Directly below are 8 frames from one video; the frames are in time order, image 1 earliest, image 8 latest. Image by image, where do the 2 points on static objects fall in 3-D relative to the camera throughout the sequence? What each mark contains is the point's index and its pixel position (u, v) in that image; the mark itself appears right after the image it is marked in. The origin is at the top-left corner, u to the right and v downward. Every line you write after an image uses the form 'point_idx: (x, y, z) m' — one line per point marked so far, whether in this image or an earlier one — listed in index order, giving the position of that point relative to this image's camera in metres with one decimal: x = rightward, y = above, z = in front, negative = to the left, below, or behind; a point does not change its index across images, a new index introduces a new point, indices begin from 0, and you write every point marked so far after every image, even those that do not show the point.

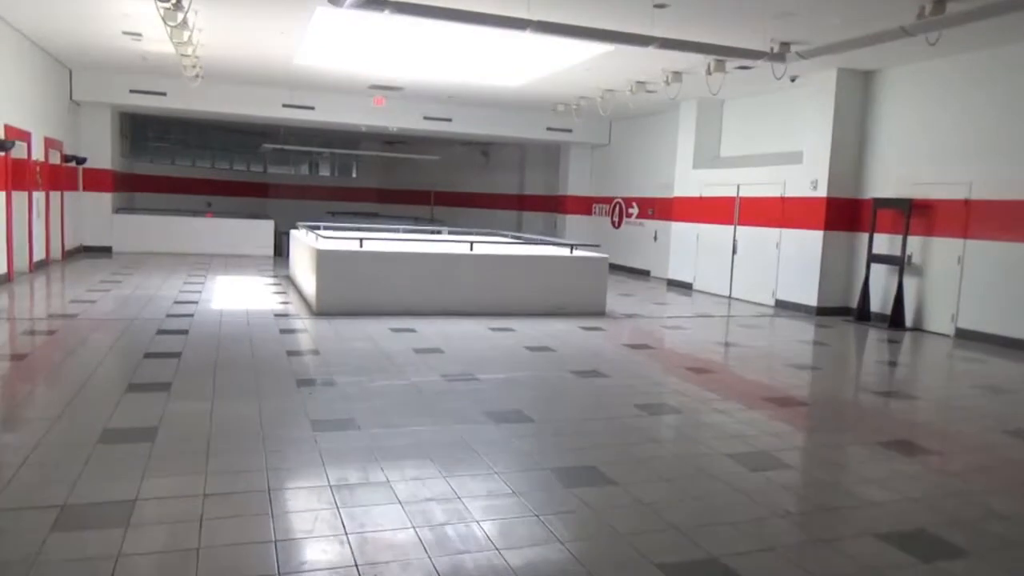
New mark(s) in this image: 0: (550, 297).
0: (+0.5, -0.1, +9.2) m
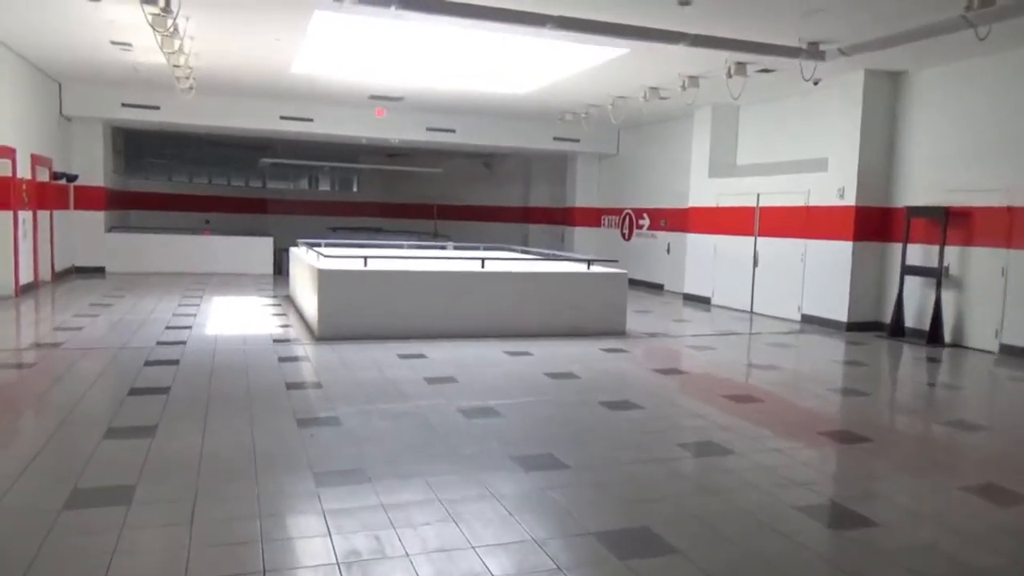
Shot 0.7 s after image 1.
0: (+0.6, -0.3, +8.7) m
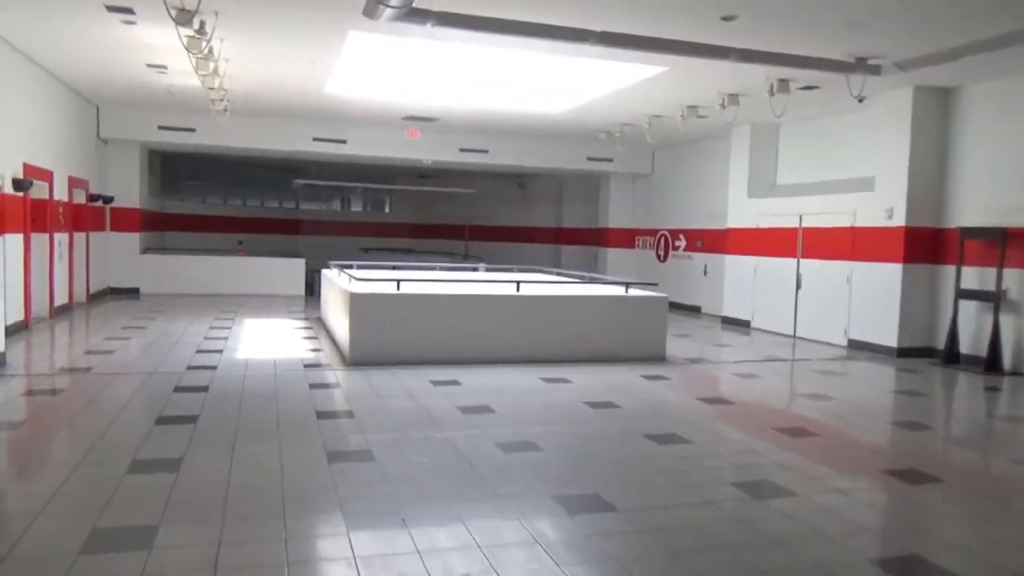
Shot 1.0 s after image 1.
0: (+1.0, -0.6, +8.4) m
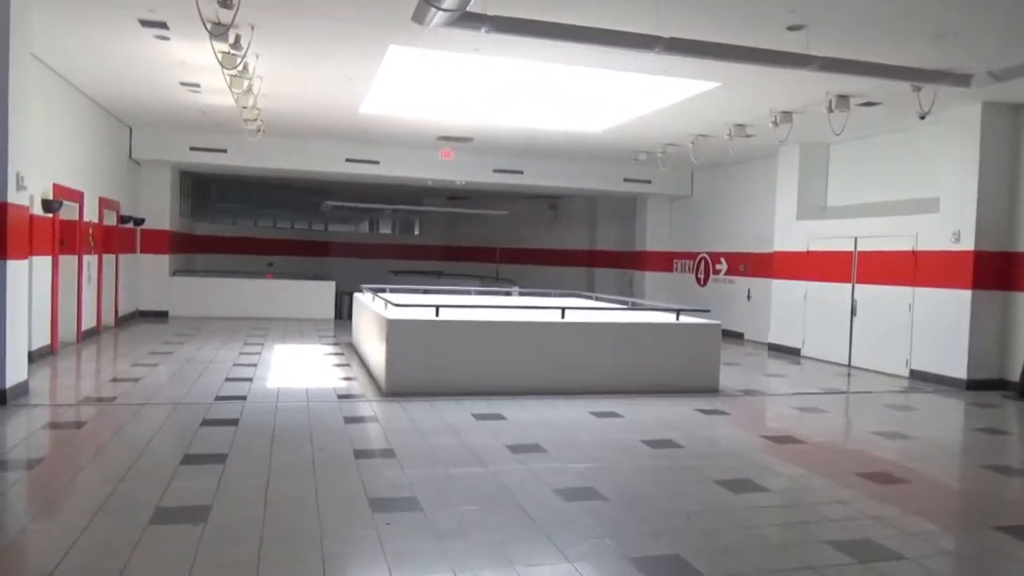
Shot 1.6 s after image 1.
0: (+1.5, -0.8, +7.9) m
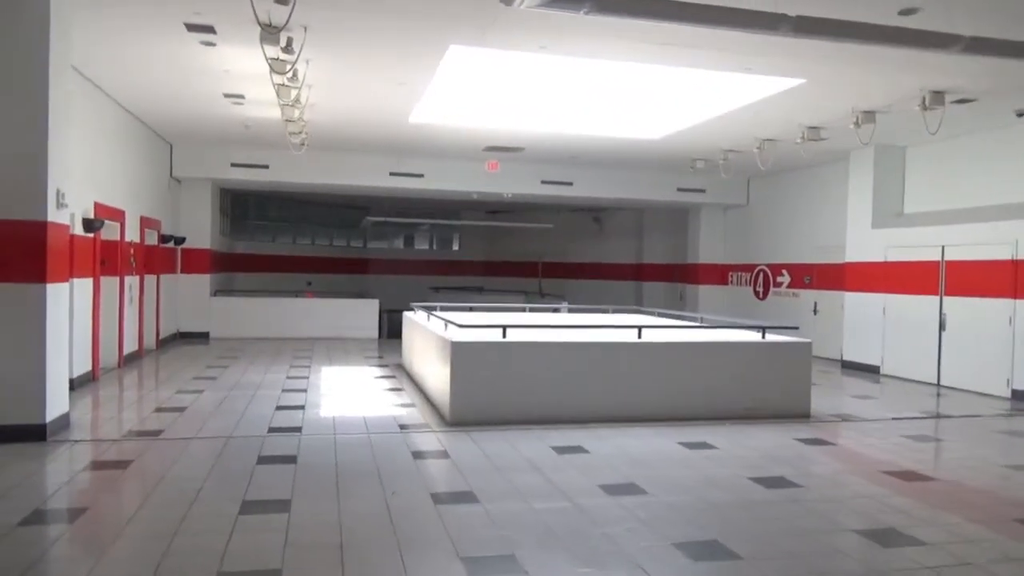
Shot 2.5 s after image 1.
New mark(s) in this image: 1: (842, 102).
0: (+2.1, -1.0, +7.2) m
1: (+3.7, +2.1, +8.5) m
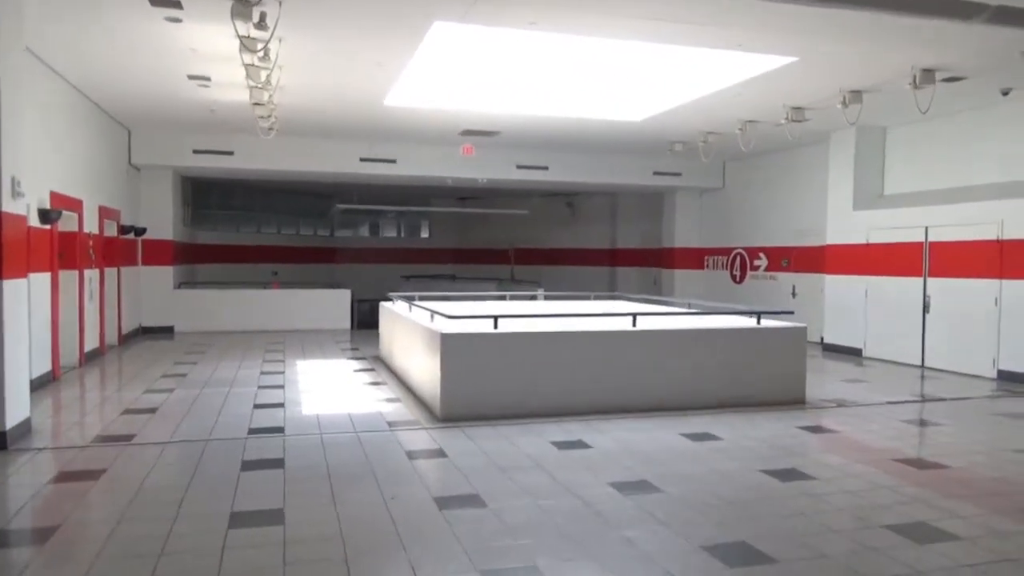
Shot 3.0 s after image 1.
0: (+2.1, -0.9, +7.0) m
1: (+3.5, +2.3, +8.4) m
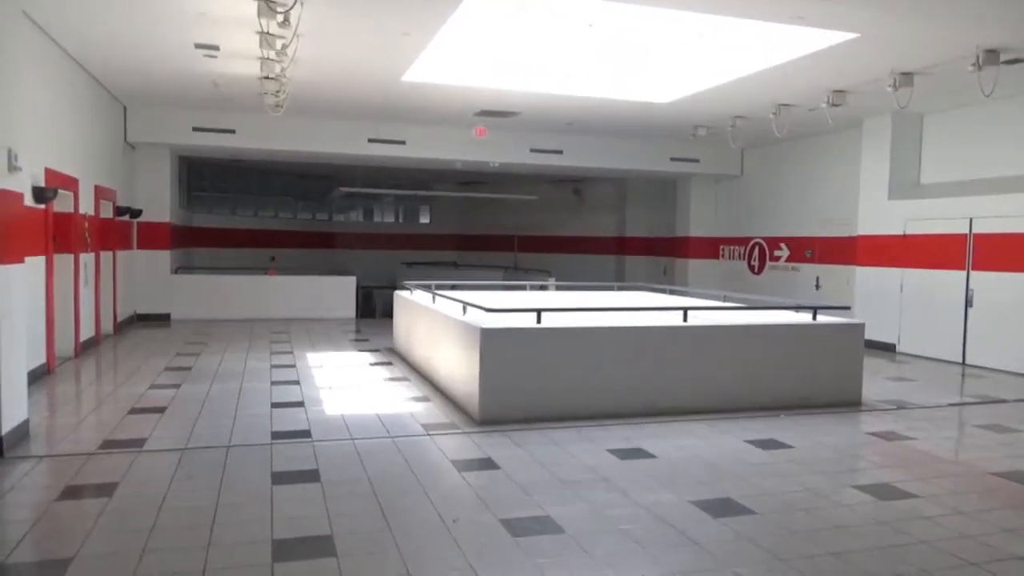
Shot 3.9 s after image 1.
0: (+2.4, -0.8, +6.5) m
1: (+3.8, +2.3, +7.8) m
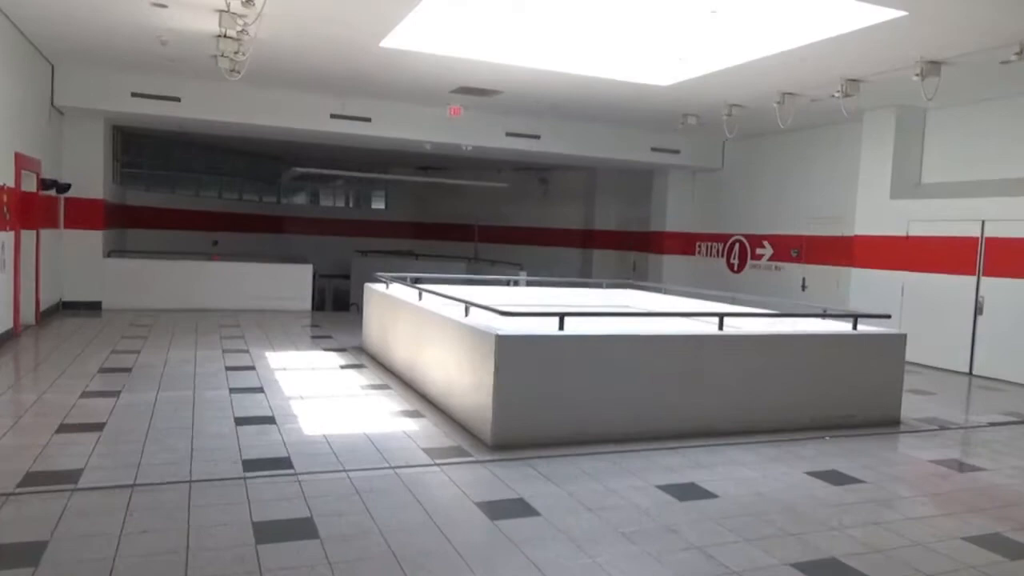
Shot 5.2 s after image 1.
0: (+2.4, -0.8, +5.8) m
1: (+3.8, +2.3, +7.2) m
